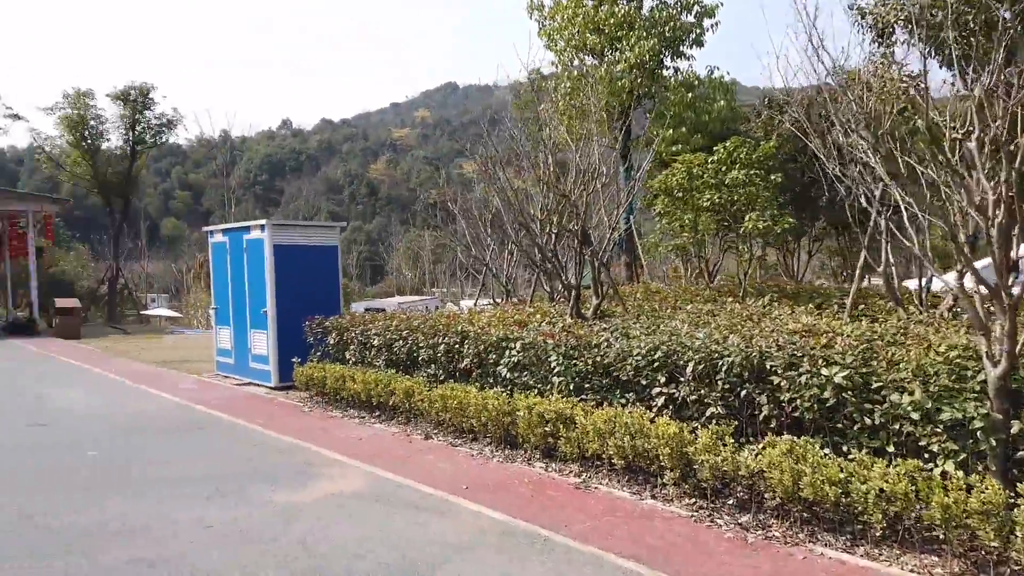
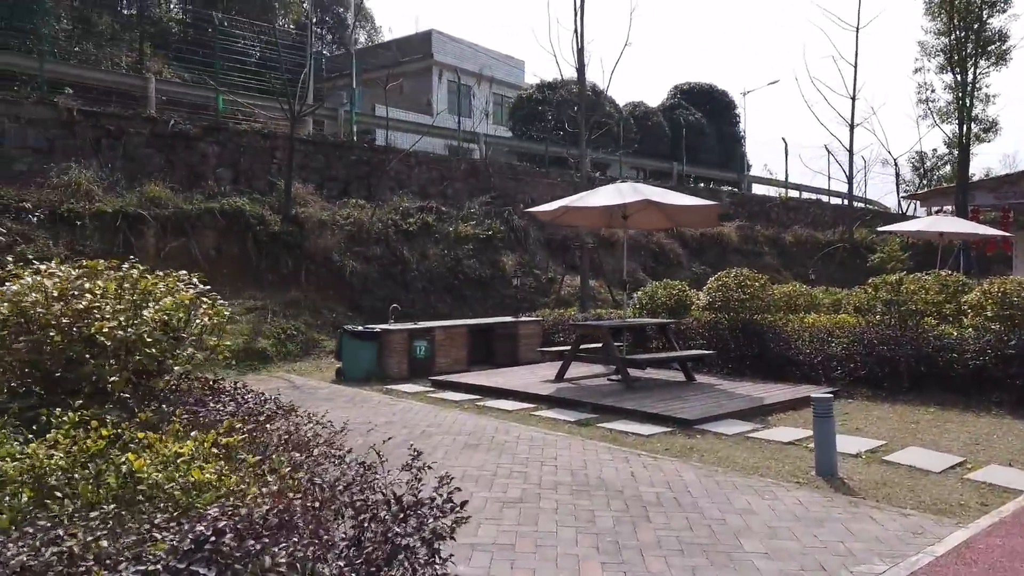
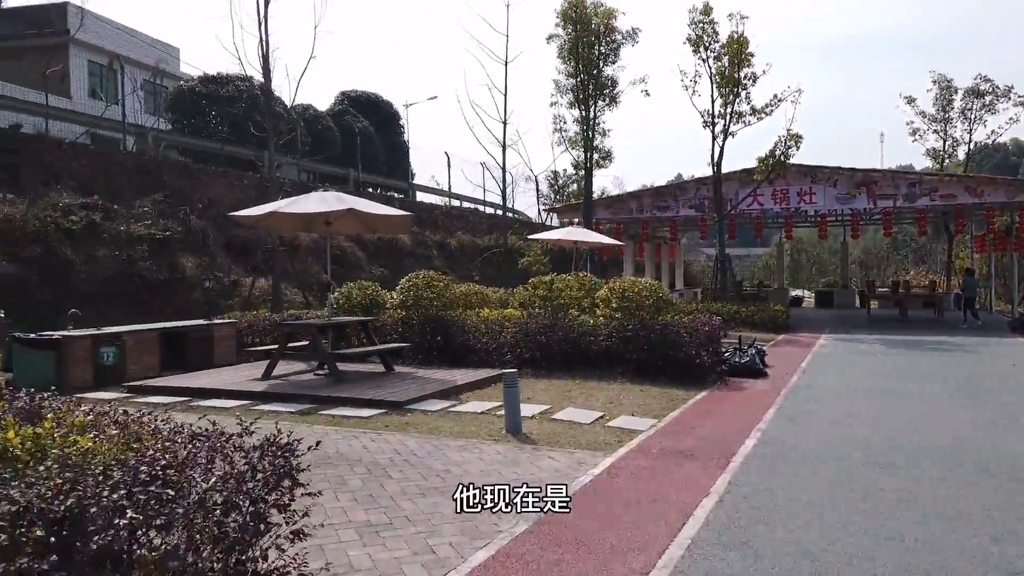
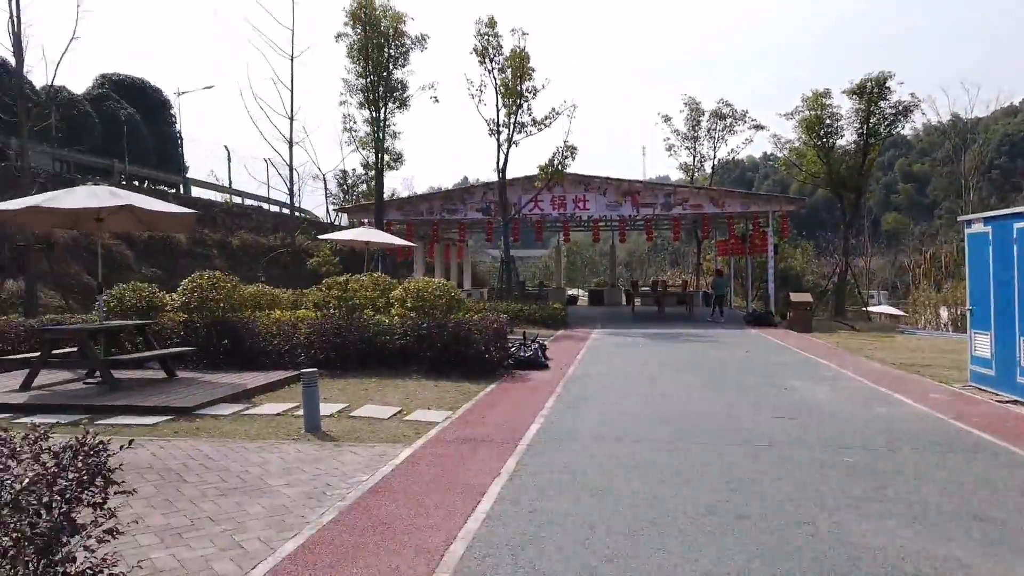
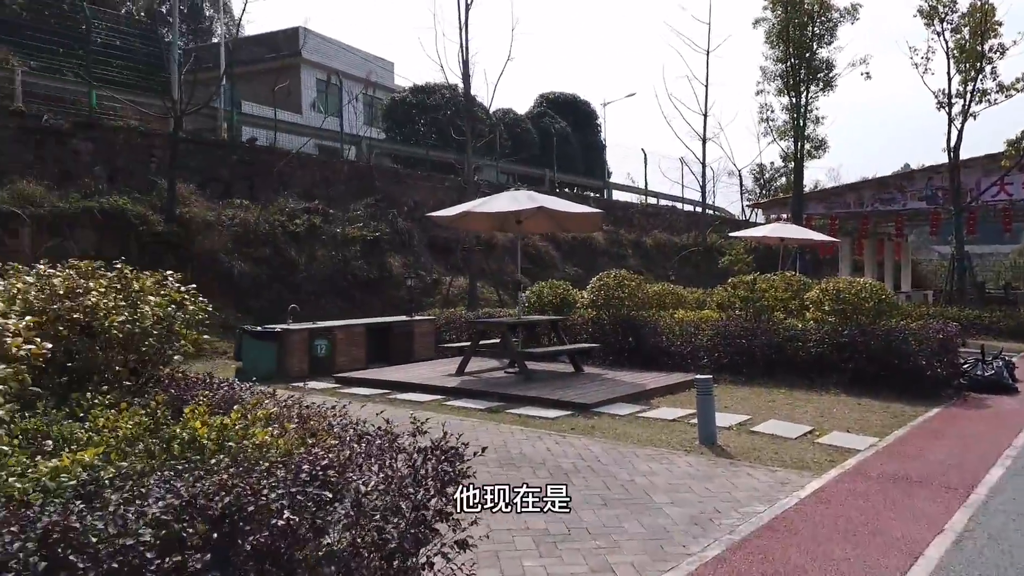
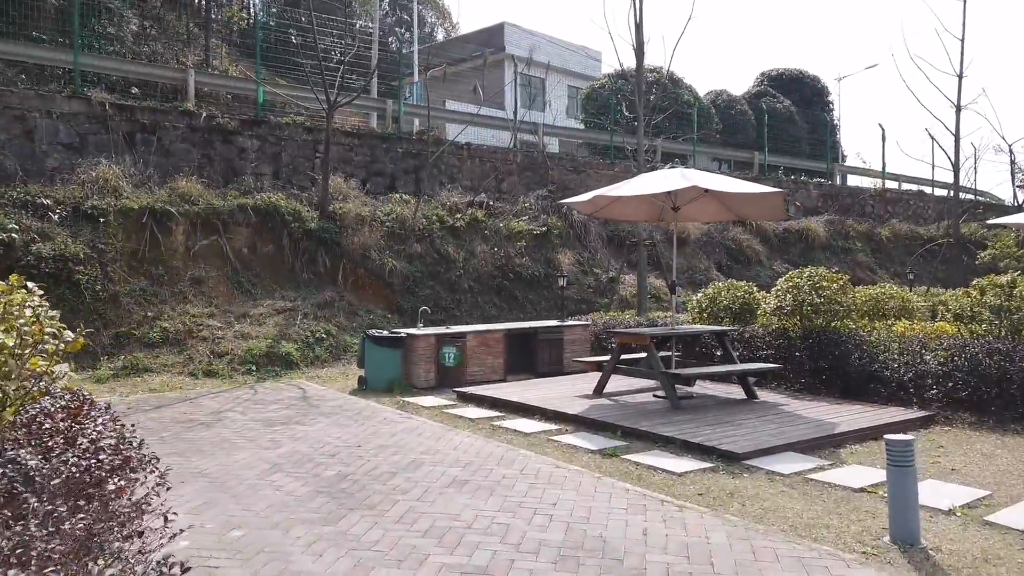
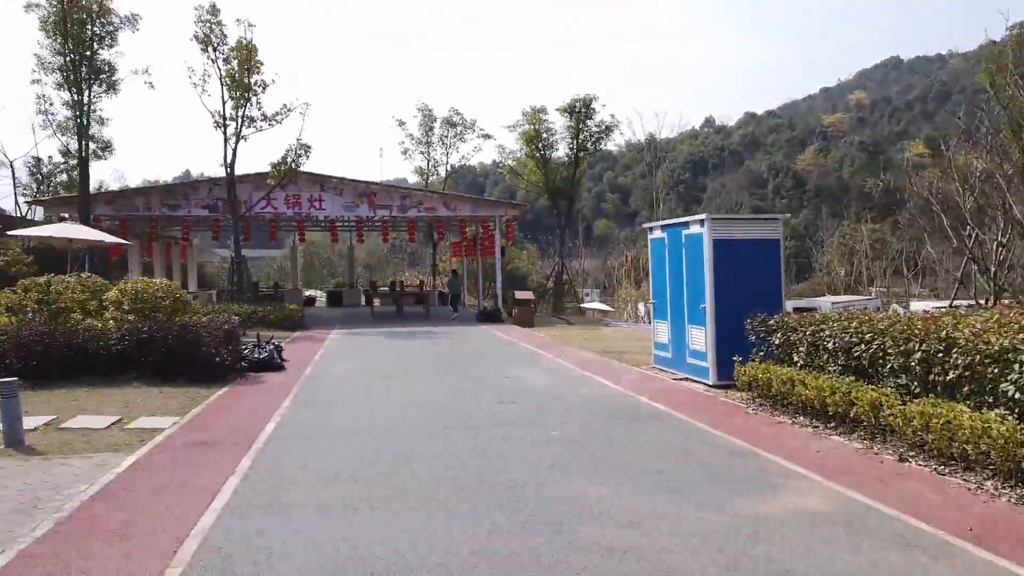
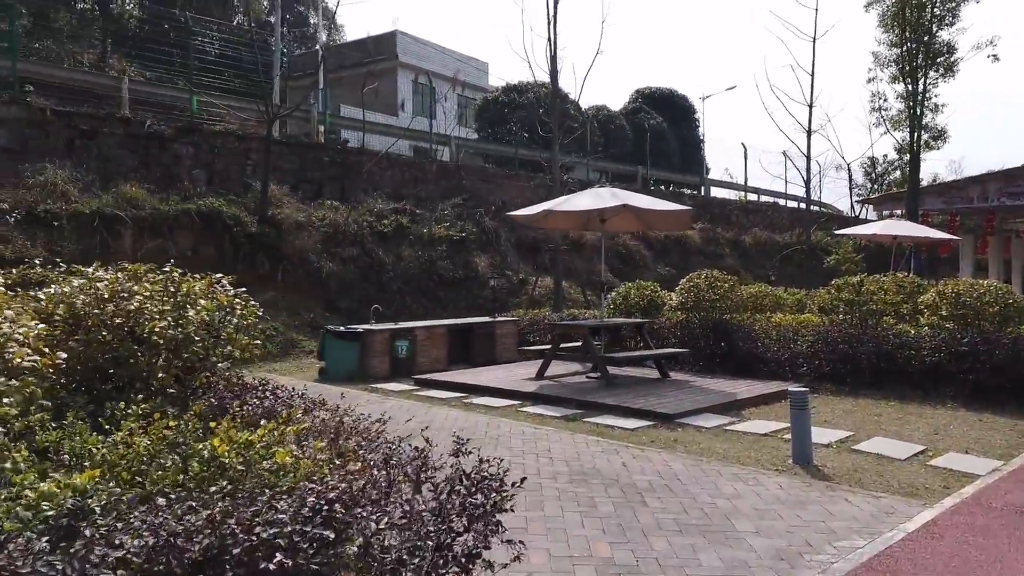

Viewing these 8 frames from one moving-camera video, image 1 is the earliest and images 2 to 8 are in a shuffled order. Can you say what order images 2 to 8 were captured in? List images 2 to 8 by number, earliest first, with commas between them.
7, 4, 3, 5, 8, 2, 6
